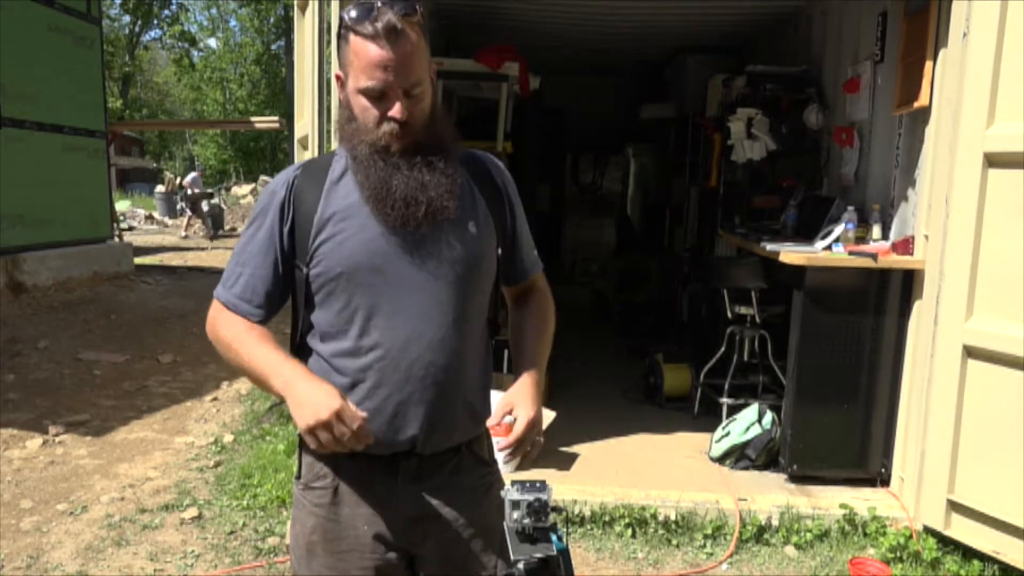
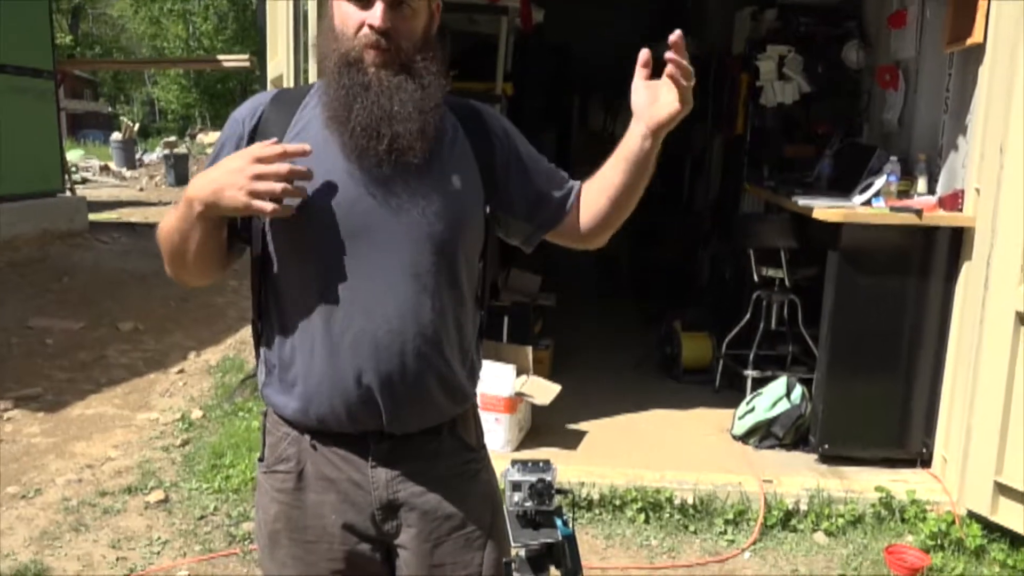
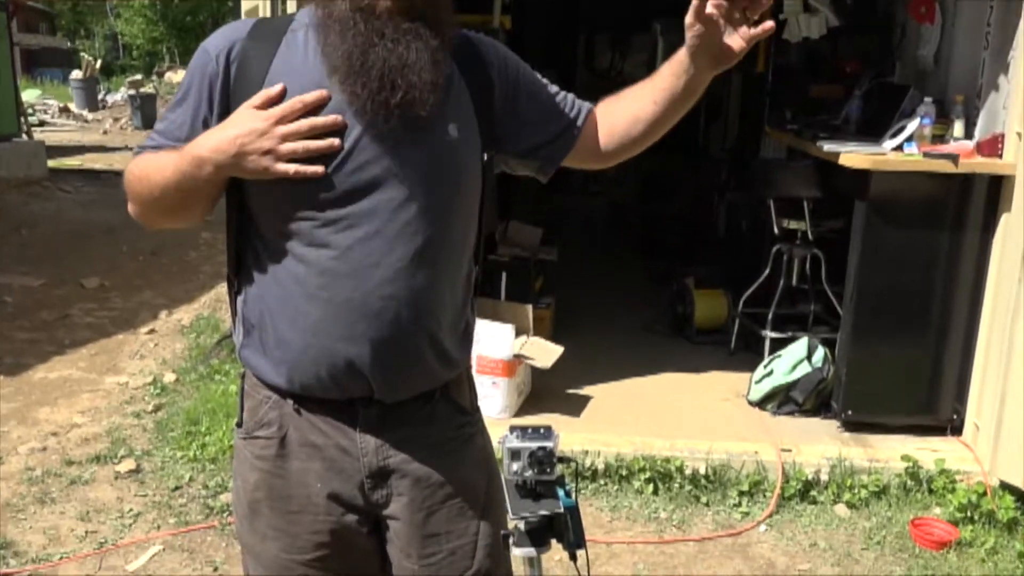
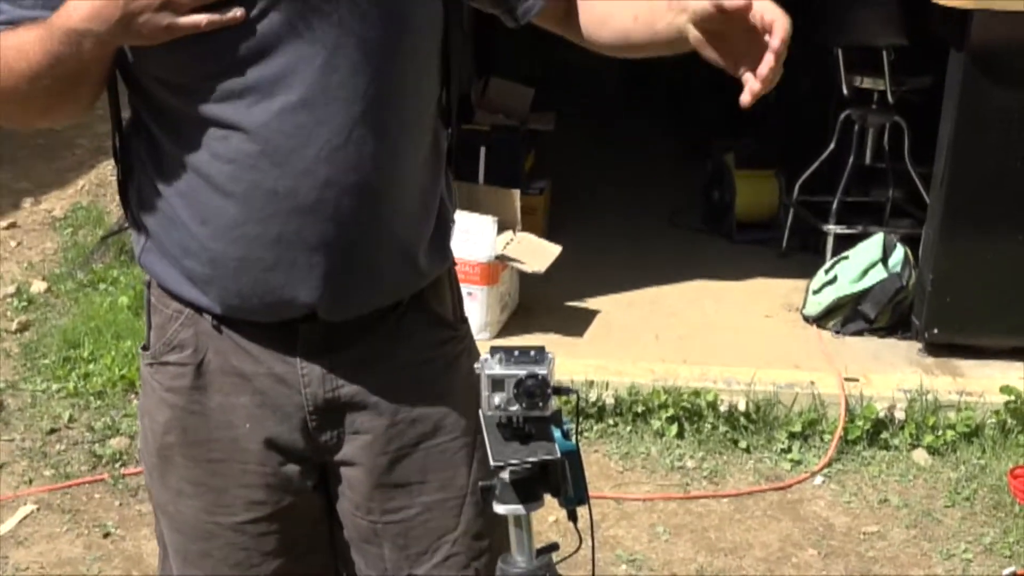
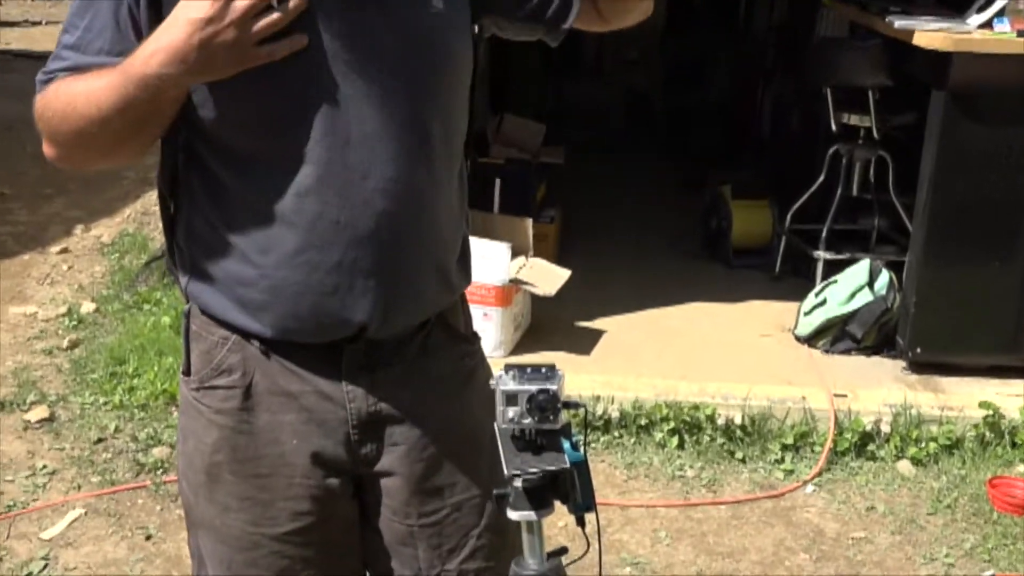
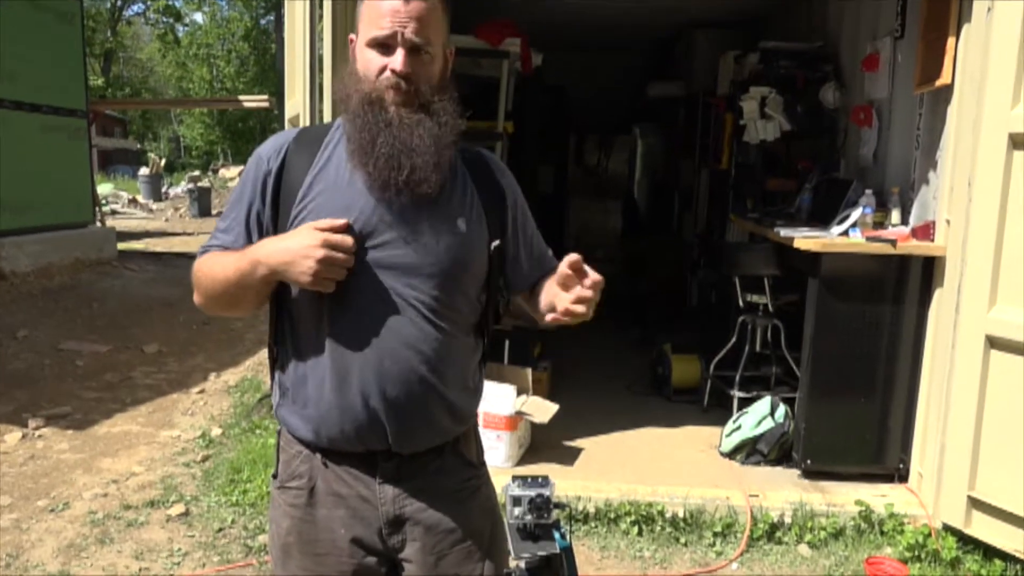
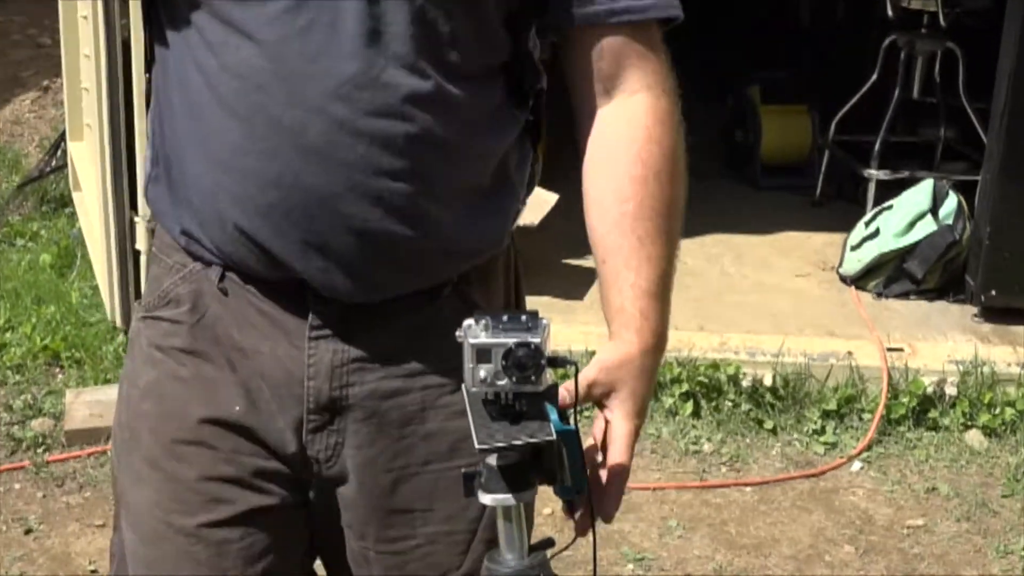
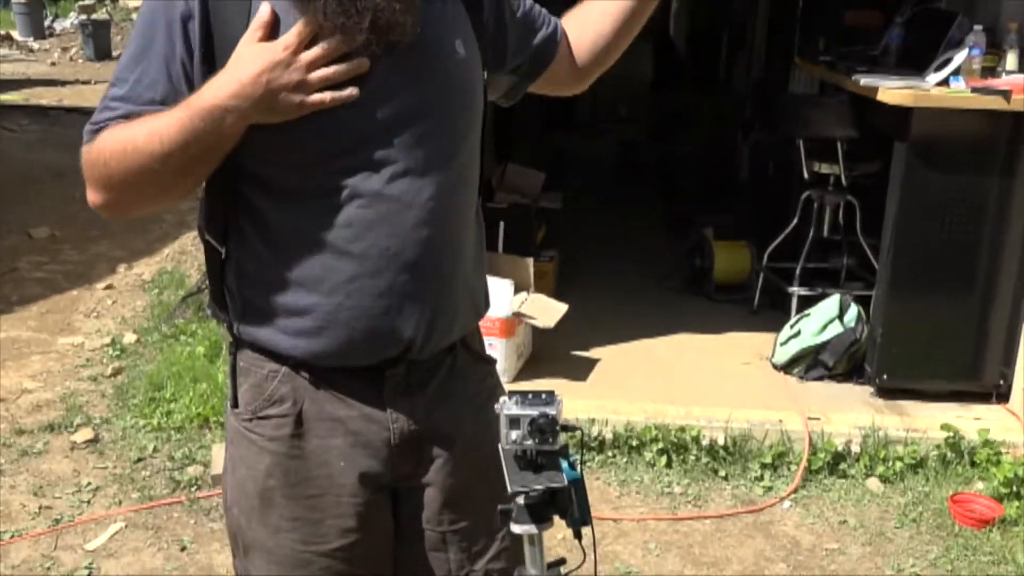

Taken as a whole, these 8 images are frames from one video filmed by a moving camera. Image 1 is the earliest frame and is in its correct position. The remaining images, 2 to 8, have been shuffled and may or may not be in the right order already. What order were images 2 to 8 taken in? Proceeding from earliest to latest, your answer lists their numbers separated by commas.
6, 2, 3, 8, 5, 4, 7
